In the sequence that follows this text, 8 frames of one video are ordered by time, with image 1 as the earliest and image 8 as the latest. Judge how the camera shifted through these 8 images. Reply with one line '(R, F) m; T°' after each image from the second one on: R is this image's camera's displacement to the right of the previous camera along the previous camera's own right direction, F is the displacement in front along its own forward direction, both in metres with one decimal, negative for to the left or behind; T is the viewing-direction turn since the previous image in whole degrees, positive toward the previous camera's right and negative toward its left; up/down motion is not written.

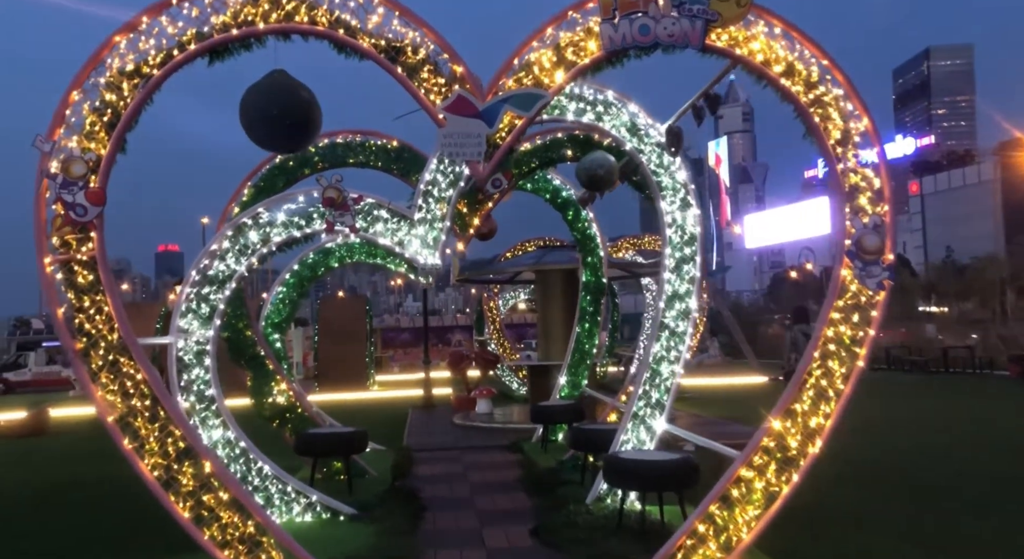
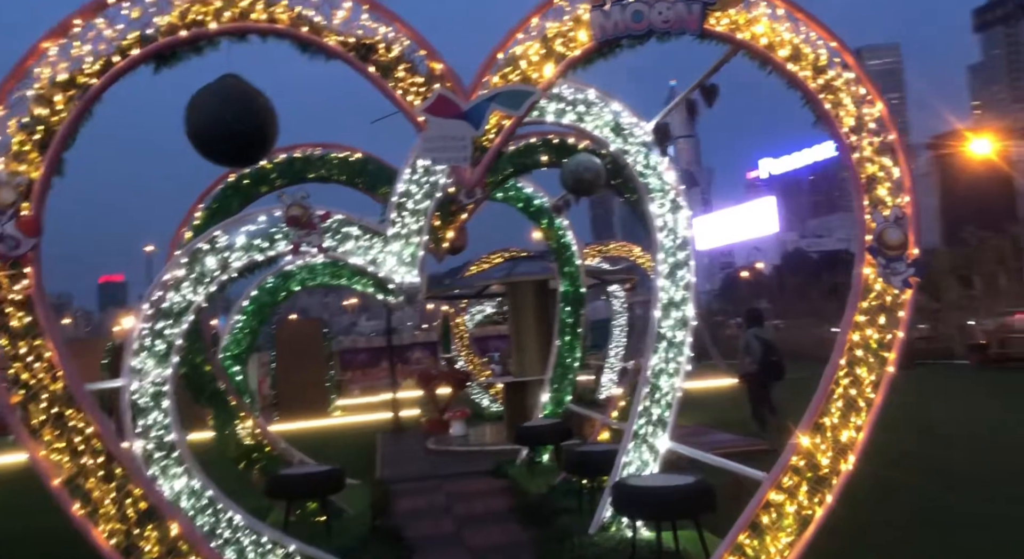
(-0.2, +0.5) m; +3°
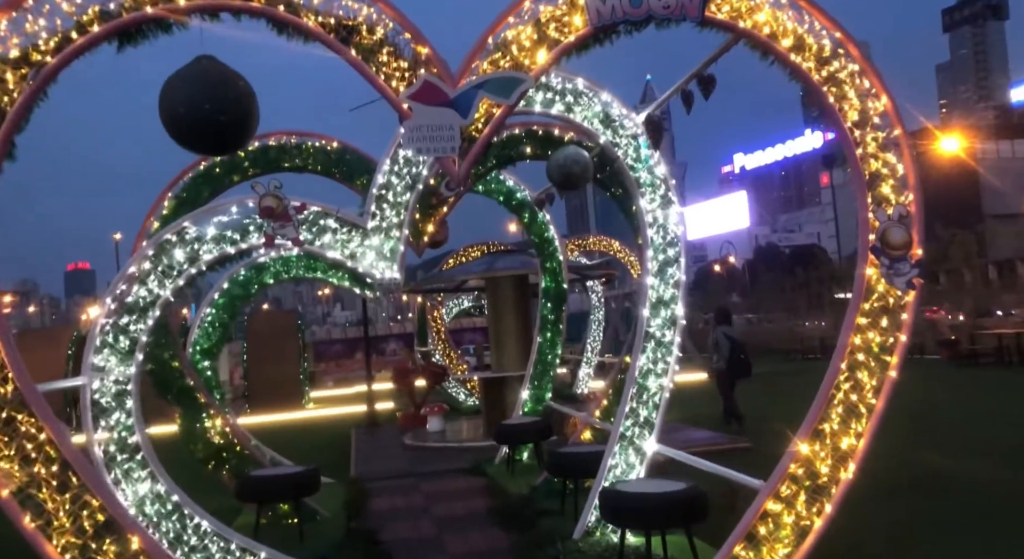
(-0.1, +0.3) m; +2°
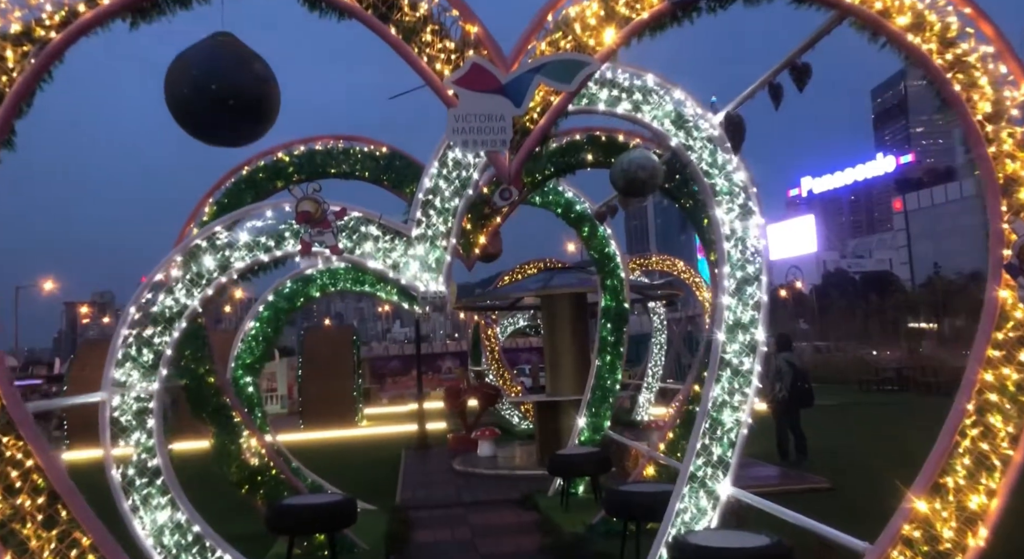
(0.0, +0.7) m; -4°
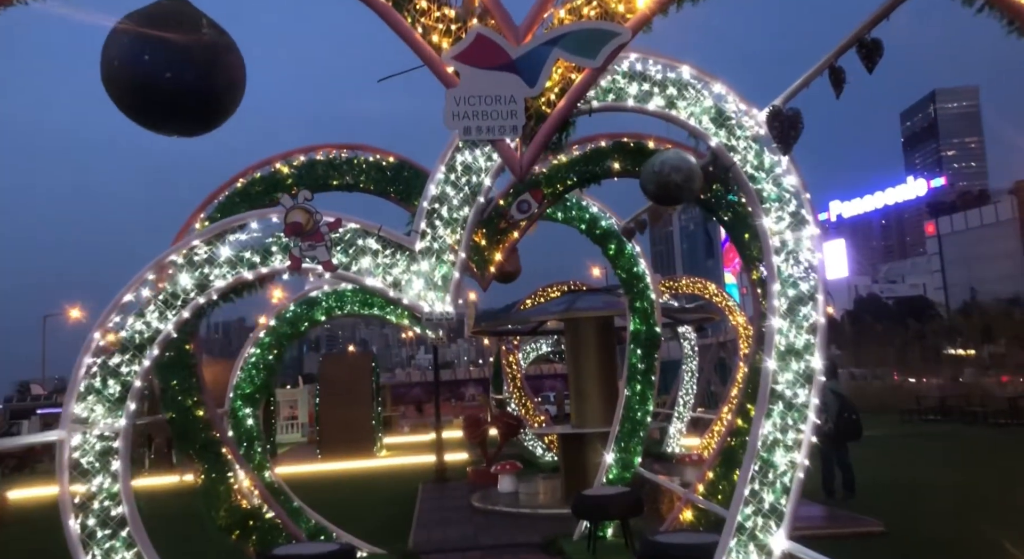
(0.0, +0.7) m; -2°
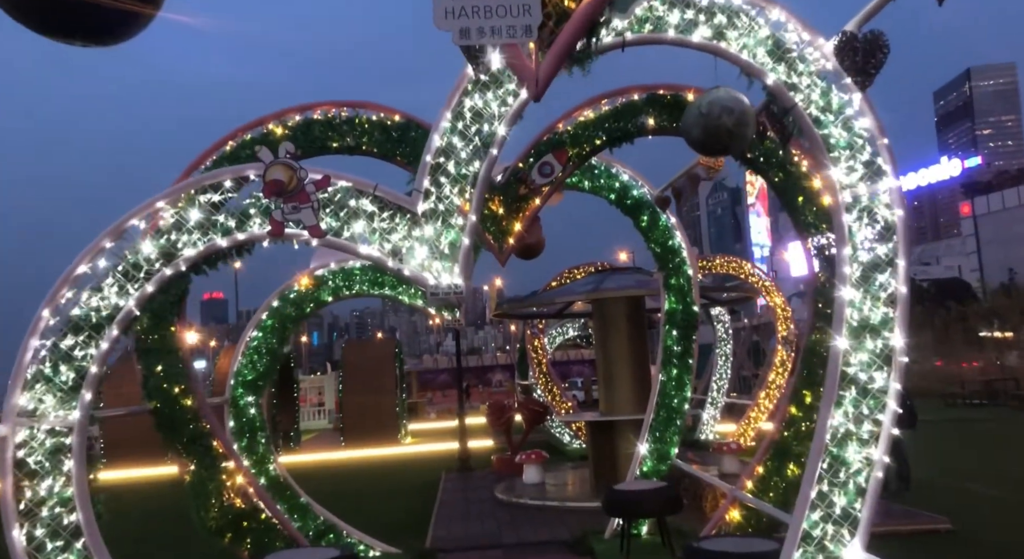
(0.0, +0.8) m; -2°
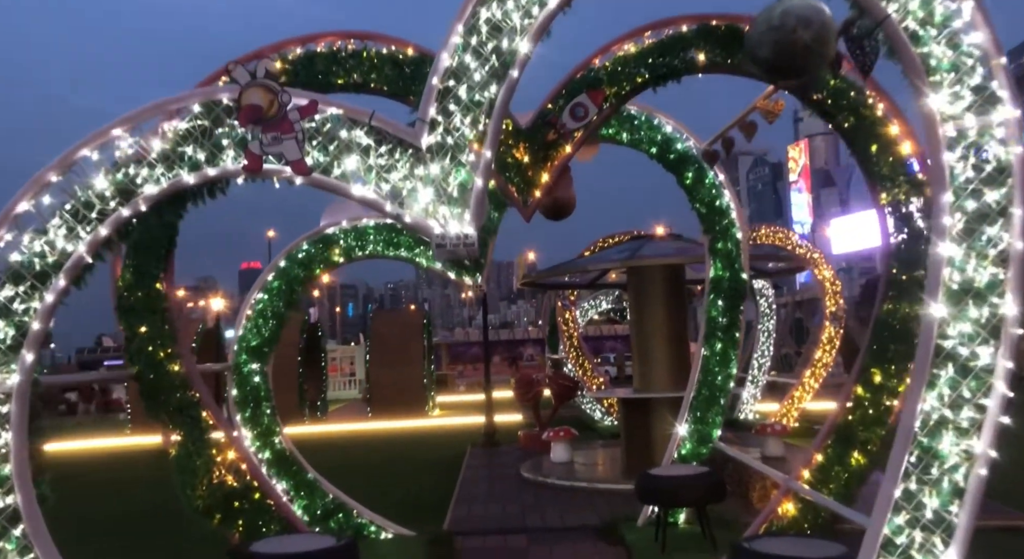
(+0.1, +0.7) m; -2°
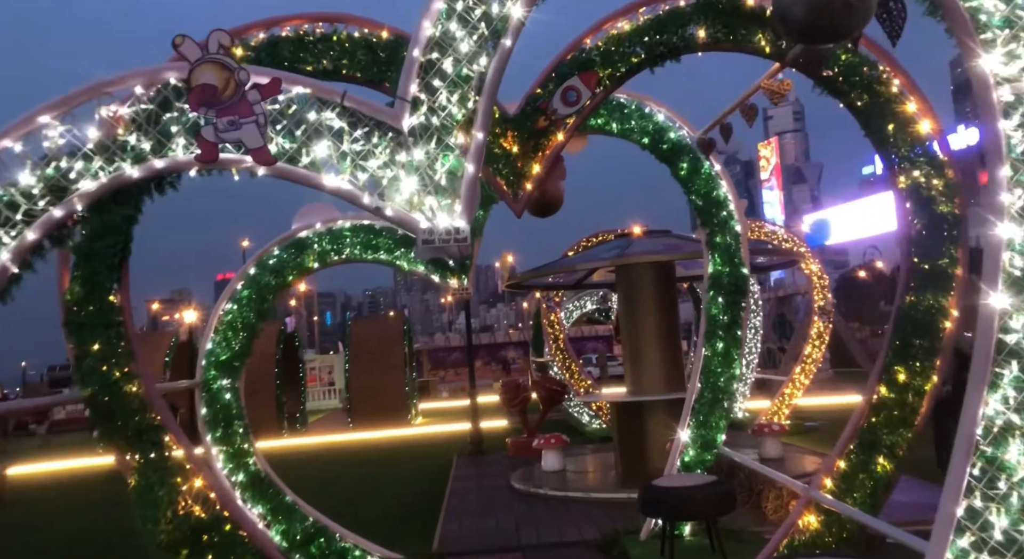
(-0.1, +0.5) m; +1°
